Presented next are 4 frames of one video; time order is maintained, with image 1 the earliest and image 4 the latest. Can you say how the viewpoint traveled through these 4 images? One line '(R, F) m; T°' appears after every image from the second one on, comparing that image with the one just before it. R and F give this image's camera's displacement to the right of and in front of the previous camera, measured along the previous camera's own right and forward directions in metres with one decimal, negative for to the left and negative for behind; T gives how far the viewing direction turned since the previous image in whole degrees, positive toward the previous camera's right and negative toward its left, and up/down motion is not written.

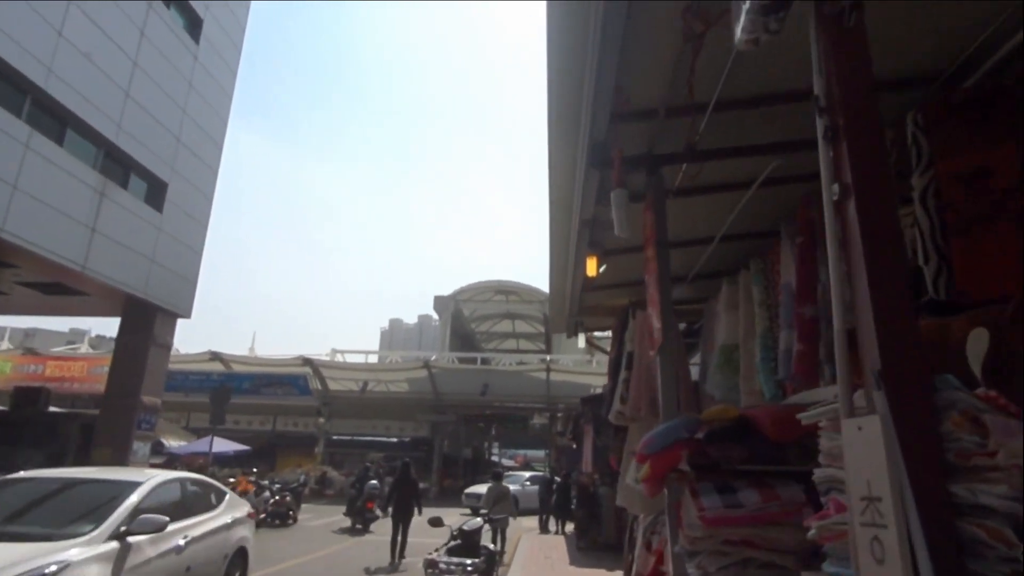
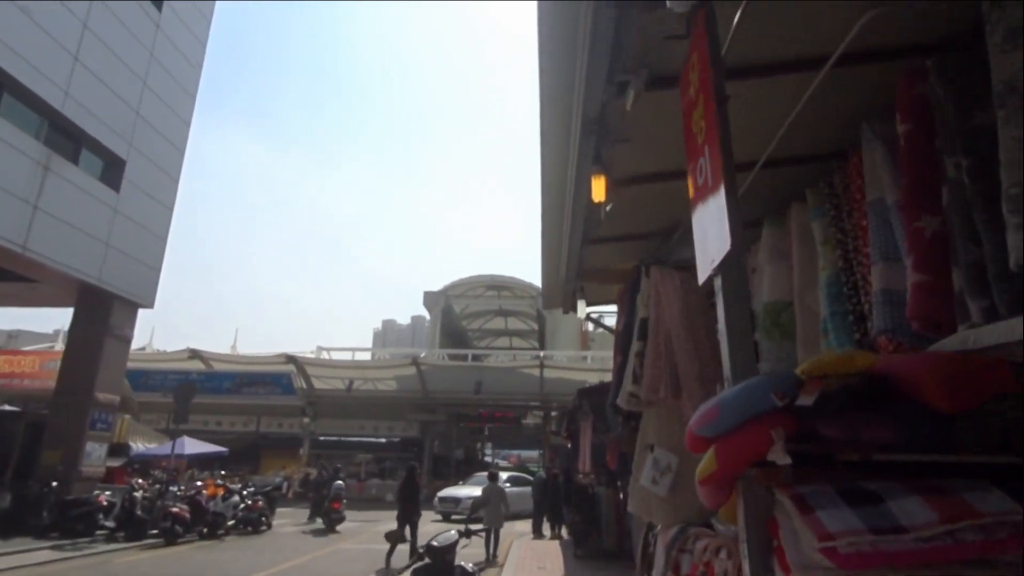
(+0.1, +1.3) m; +1°
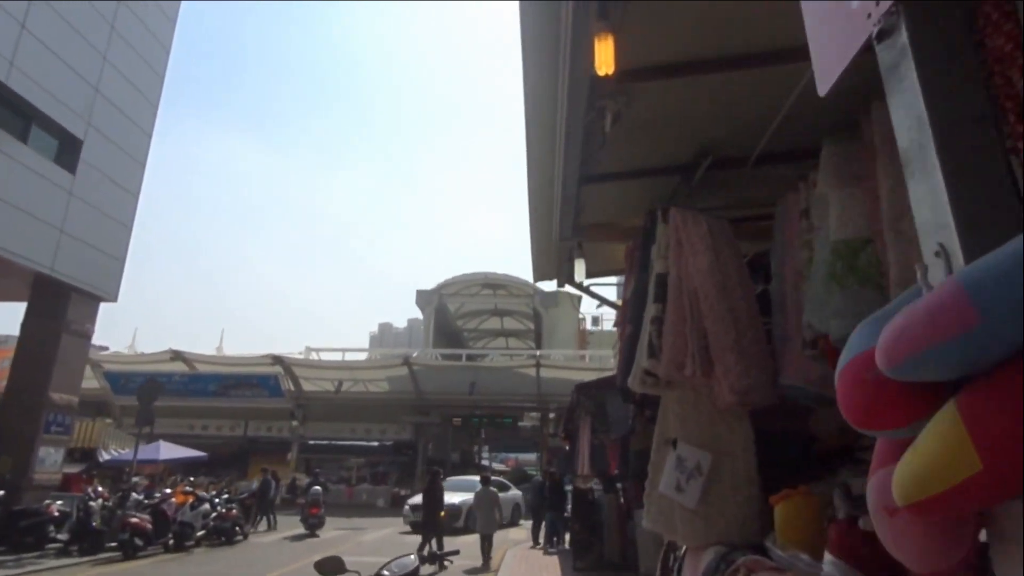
(+0.1, +1.2) m; 0°
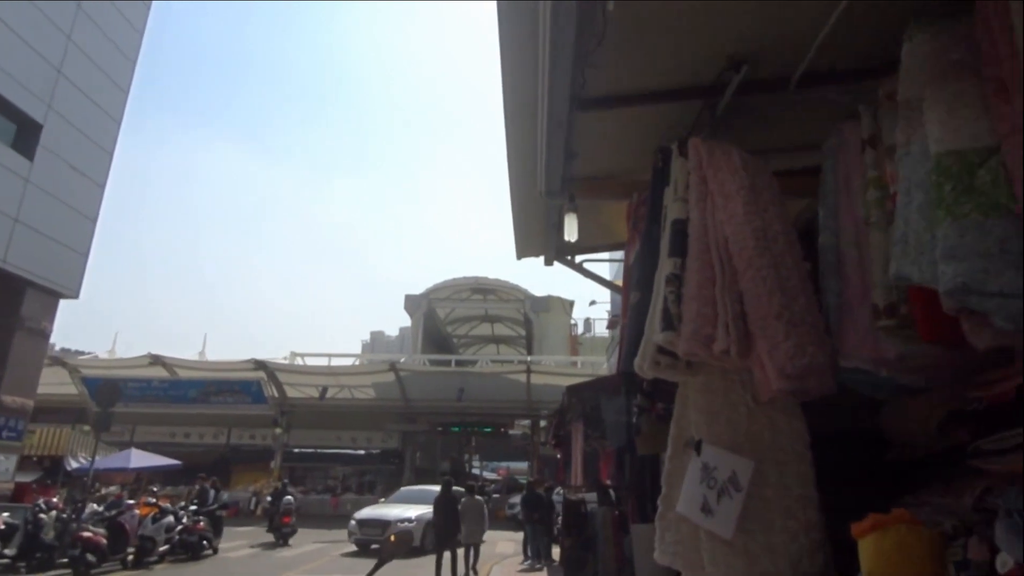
(+0.1, +0.9) m; +1°
